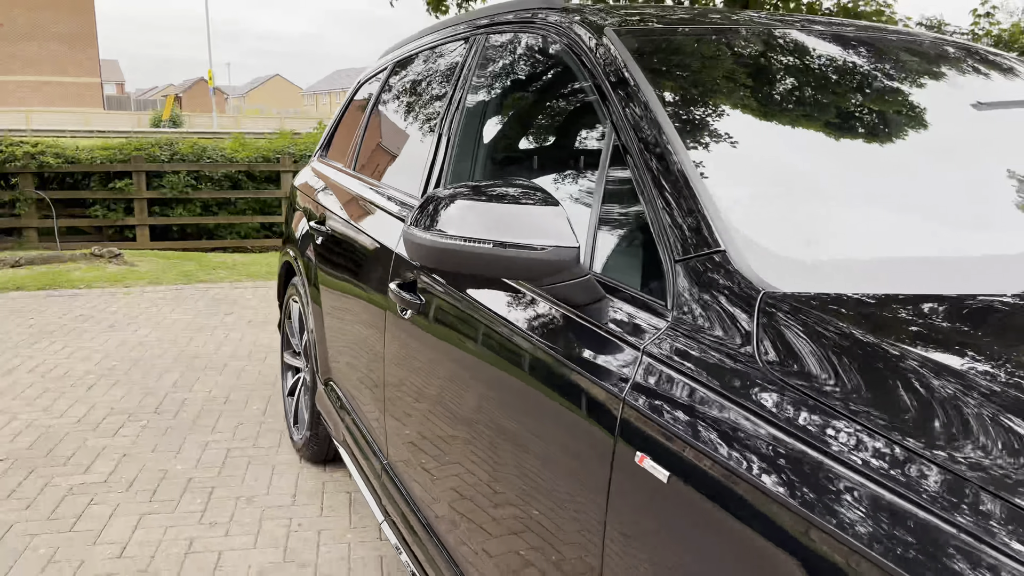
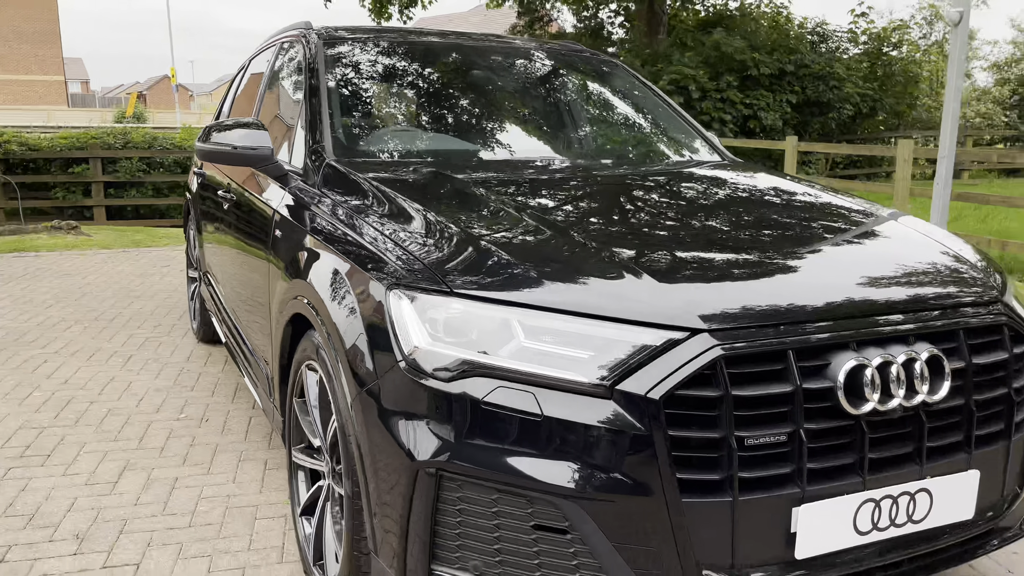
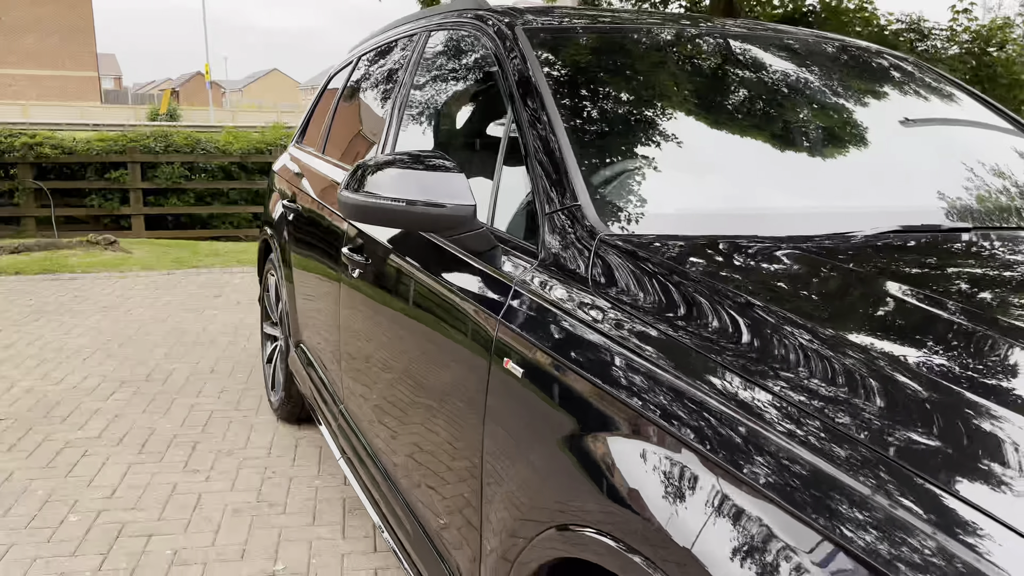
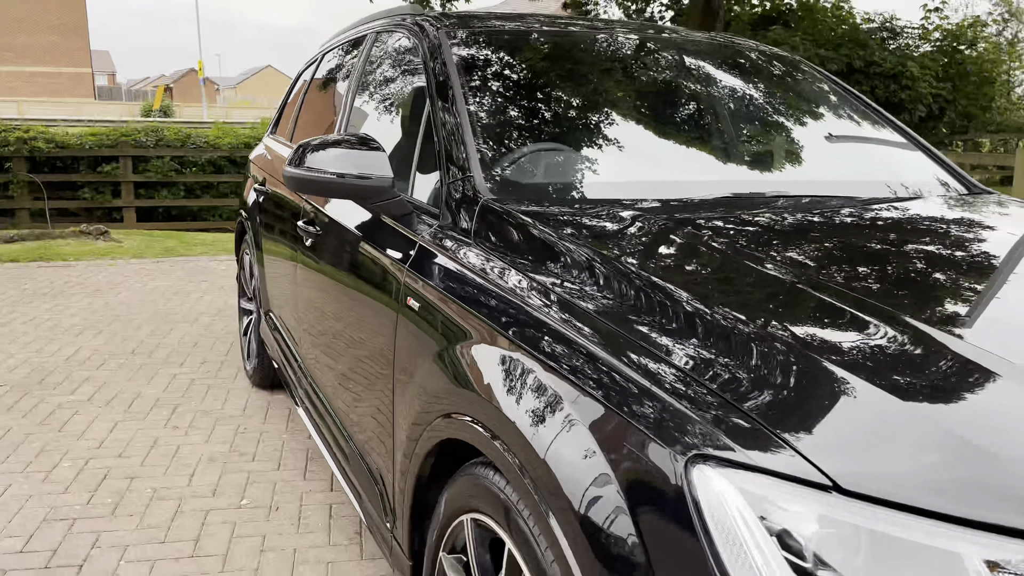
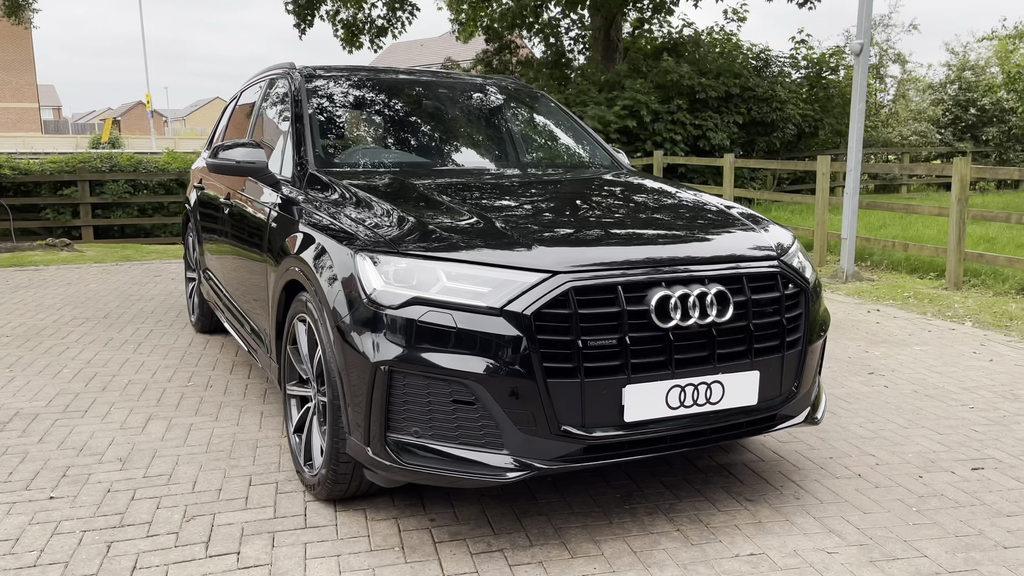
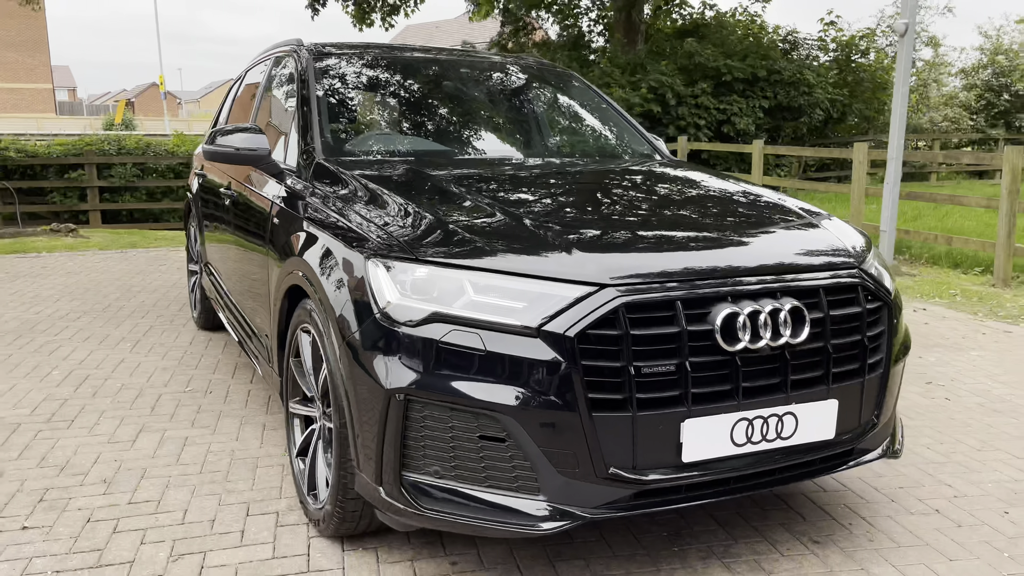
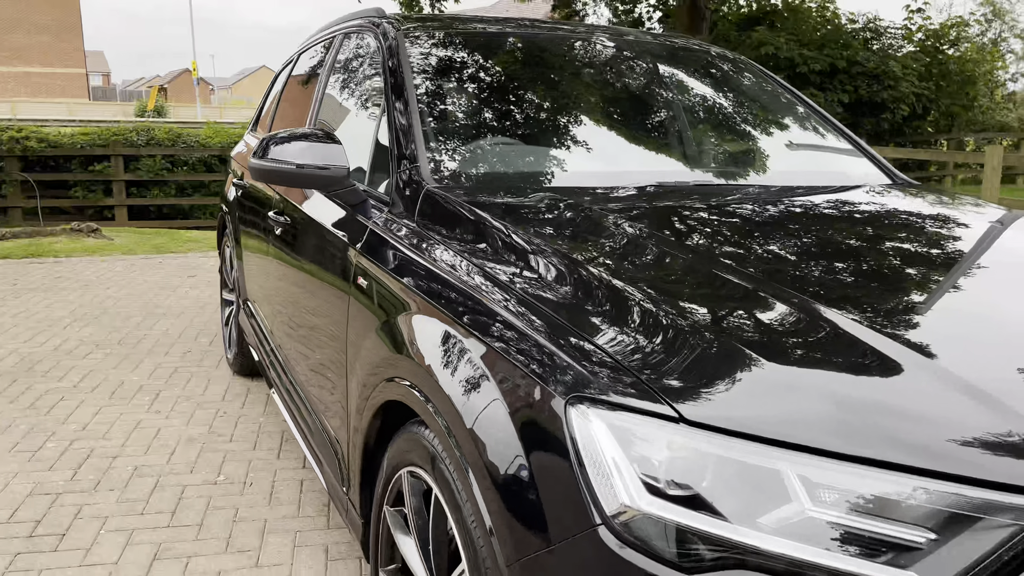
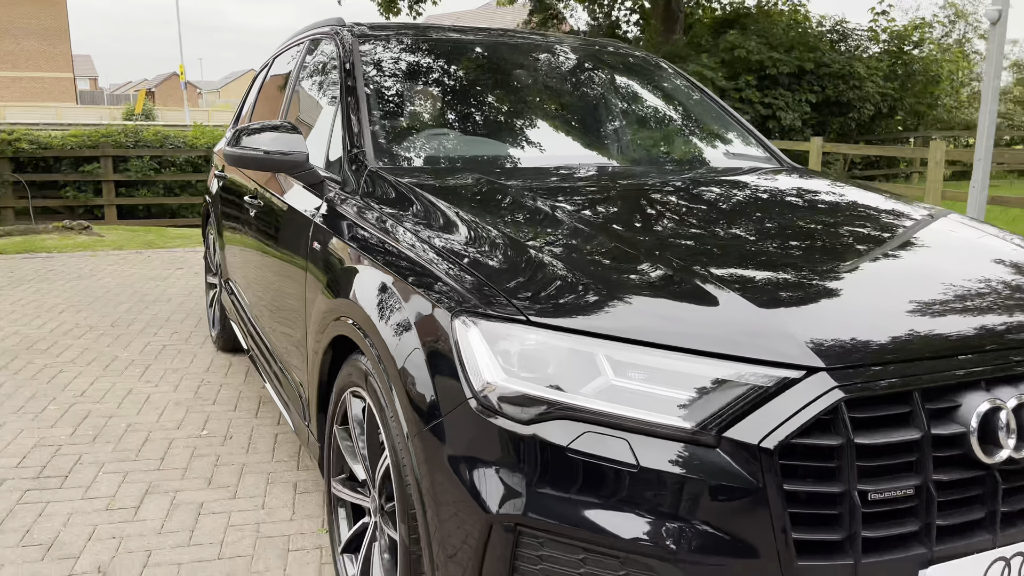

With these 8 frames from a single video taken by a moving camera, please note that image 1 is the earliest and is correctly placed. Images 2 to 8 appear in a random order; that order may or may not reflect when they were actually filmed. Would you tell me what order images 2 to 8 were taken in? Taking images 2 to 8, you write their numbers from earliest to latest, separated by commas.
3, 4, 7, 8, 2, 6, 5
